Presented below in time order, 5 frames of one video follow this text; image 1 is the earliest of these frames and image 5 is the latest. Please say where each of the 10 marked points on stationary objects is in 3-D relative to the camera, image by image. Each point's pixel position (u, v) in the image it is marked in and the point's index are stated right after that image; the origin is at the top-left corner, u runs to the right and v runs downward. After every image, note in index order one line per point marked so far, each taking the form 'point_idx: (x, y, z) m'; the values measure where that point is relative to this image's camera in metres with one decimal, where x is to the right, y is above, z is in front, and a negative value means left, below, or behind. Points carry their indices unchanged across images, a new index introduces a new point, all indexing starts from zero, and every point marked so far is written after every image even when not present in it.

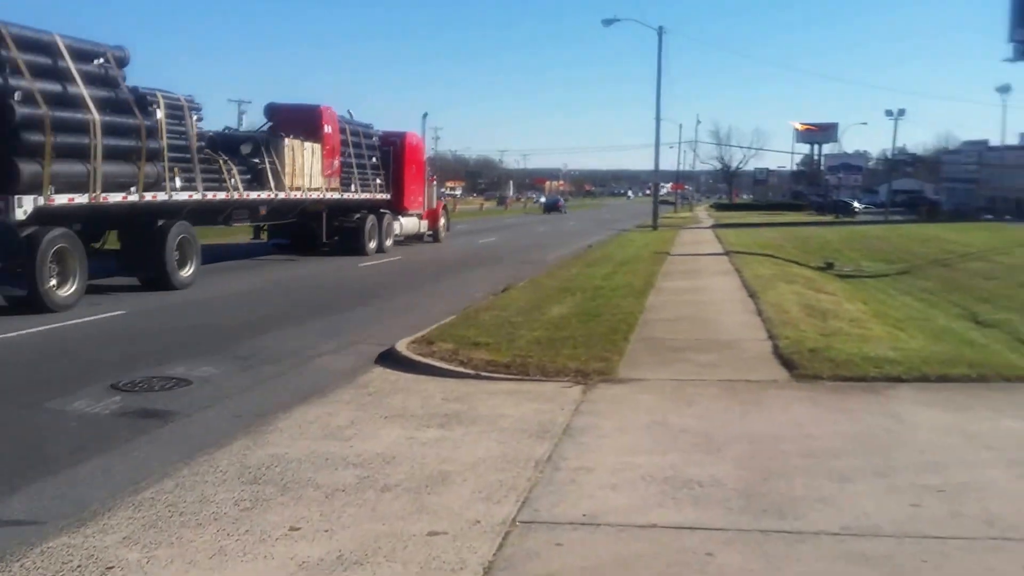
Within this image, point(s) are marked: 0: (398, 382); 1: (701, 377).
0: (-1.3, -1.1, +13.4) m
1: (+2.2, -1.0, +13.6) m
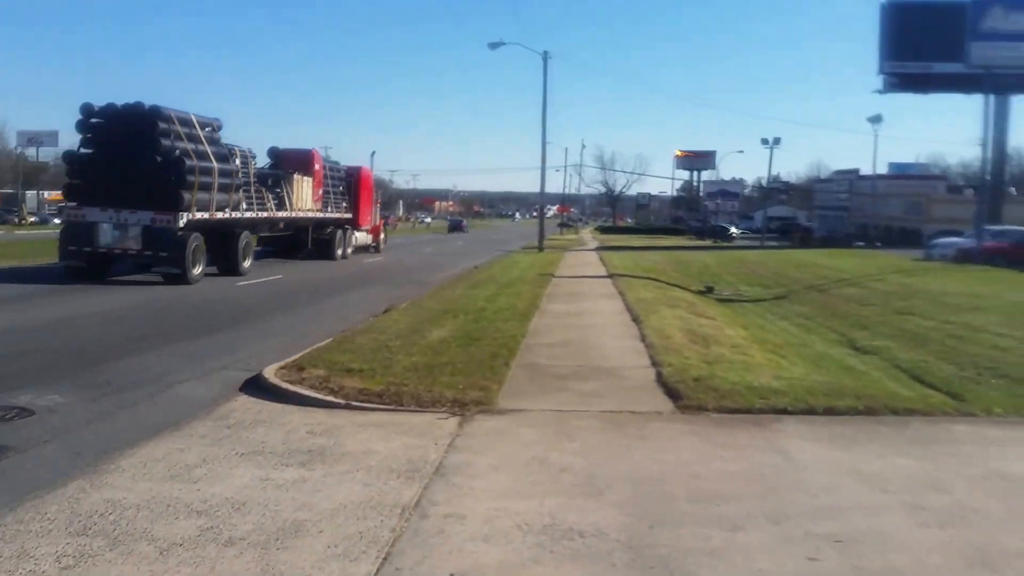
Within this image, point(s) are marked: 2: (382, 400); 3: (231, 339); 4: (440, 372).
0: (-2.7, -1.3, +12.4) m
1: (+0.8, -1.3, +12.9) m
2: (-1.4, -1.2, +12.6) m
3: (-4.4, -0.9, +18.5) m
4: (-0.9, -1.0, +14.6) m
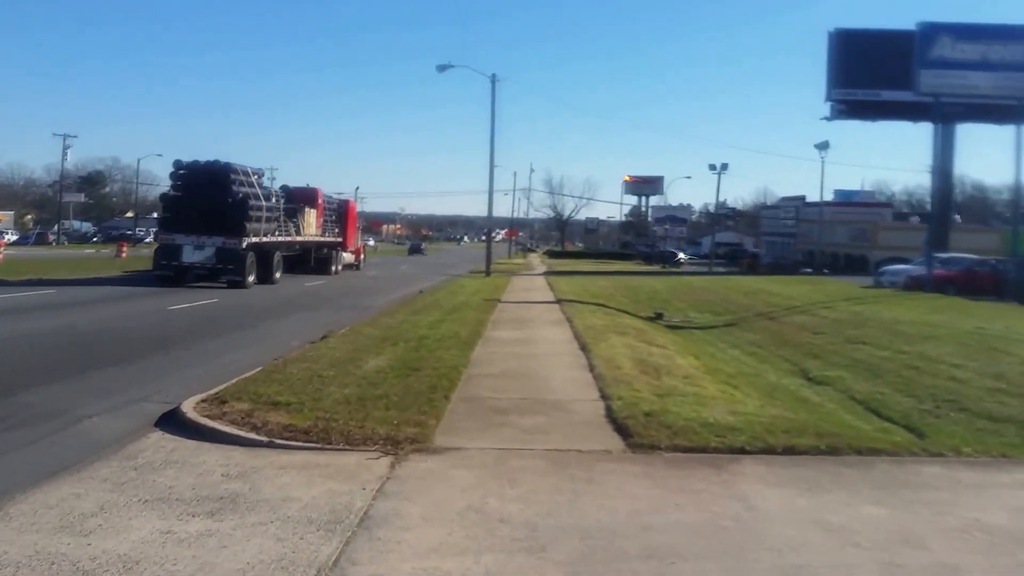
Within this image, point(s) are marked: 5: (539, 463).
0: (-3.3, -1.6, +11.4) m
1: (+0.2, -1.6, +12.0) m
2: (-2.0, -1.5, +11.6) m
3: (-5.2, -1.2, +17.4) m
4: (-1.6, -1.3, +13.6) m
5: (+0.2, -1.6, +10.7) m
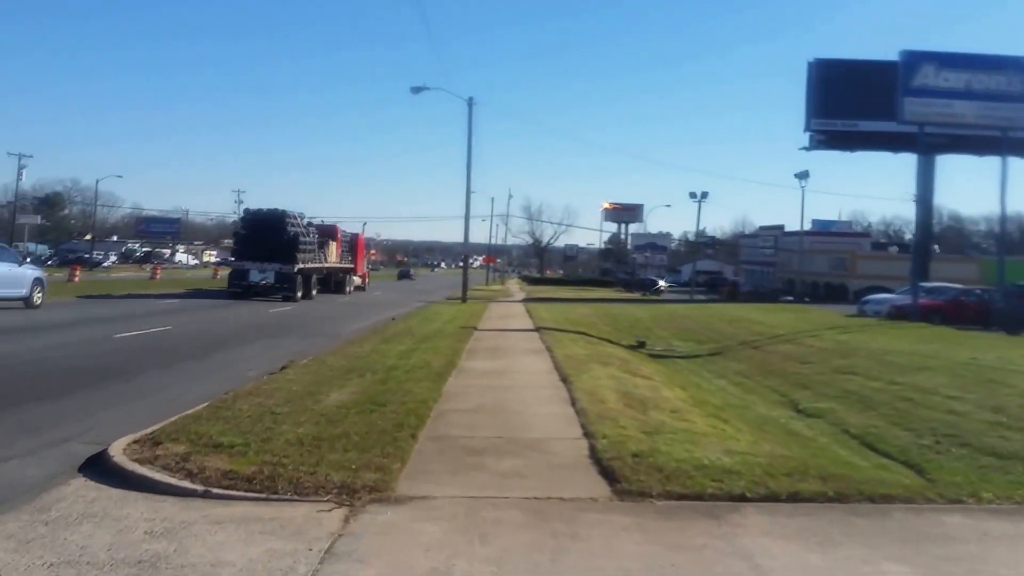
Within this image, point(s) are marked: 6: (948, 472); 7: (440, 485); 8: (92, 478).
0: (-3.5, -1.8, +10.0) m
1: (-0.1, -1.8, +10.7) m
2: (-2.2, -1.7, +10.2) m
3: (-5.6, -1.6, +16.0) m
4: (-1.8, -1.6, +12.2) m
5: (0.0, -1.8, +9.4) m
6: (+6.8, -2.9, +18.5) m
7: (-0.7, -1.8, +10.8) m
8: (-3.9, -1.8, +11.1) m
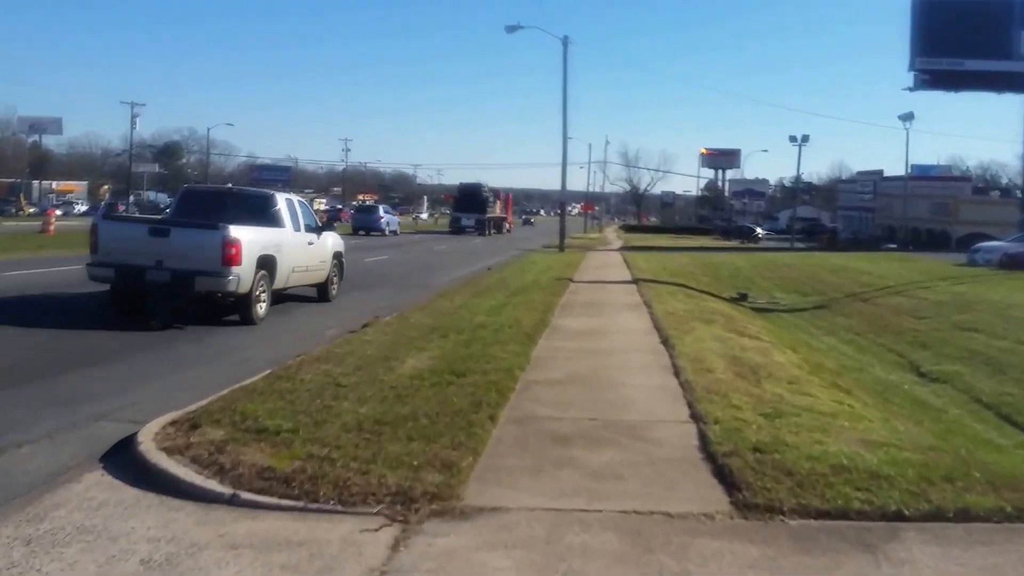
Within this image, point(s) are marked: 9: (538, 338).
0: (-2.9, -1.5, +8.2) m
1: (+0.6, -1.5, +8.7) m
2: (-1.6, -1.5, +8.4) m
3: (-4.5, -1.0, +14.4) m
4: (-1.0, -1.3, +10.4) m
5: (+0.6, -1.6, +7.4) m
6: (+8.1, -2.3, +15.9) m
7: (0.0, -1.5, +8.8) m
8: (-3.2, -1.4, +9.4) m
9: (+0.4, -0.8, +19.3) m
